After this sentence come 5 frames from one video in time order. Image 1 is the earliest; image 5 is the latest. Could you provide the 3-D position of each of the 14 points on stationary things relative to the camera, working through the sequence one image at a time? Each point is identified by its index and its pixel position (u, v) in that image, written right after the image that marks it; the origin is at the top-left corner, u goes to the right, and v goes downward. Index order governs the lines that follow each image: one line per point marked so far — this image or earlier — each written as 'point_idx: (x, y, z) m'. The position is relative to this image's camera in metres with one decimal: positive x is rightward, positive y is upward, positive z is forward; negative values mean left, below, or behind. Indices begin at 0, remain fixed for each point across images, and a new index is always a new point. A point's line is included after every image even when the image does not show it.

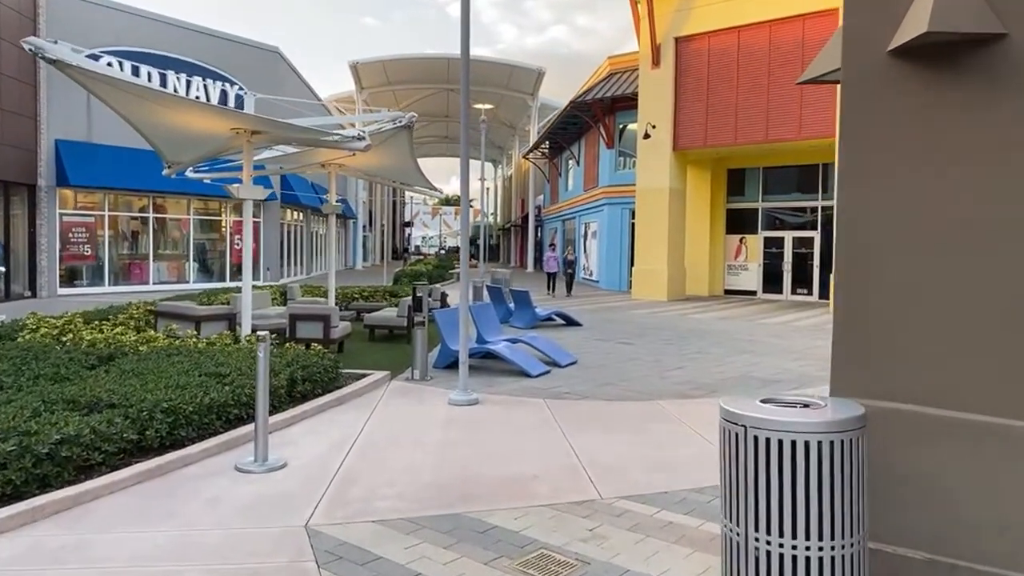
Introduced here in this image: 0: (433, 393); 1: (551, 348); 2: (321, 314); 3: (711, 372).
0: (-1.0, -1.3, +9.3) m
1: (+0.6, -1.0, +11.8) m
2: (-3.0, -0.4, +11.7) m
3: (+2.9, -1.3, +11.0) m
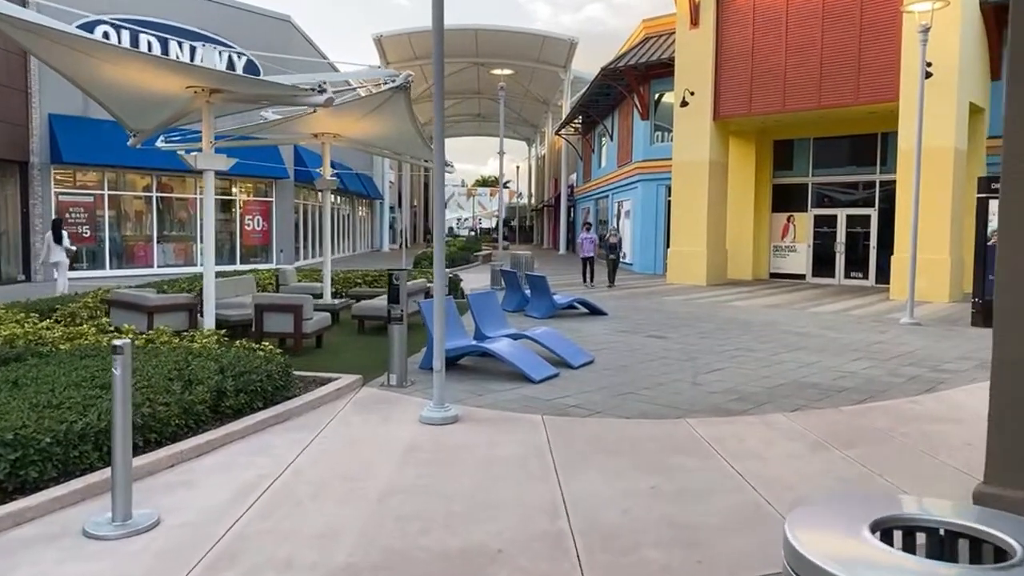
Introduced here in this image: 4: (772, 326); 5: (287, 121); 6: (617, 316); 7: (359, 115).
0: (-1.1, -1.2, +7.5) m
1: (+0.7, -0.8, +9.9) m
2: (-3.0, -0.2, +10.0) m
3: (+2.9, -1.1, +9.0) m
4: (+4.9, -0.7, +14.0) m
5: (-4.2, +3.1, +13.8) m
6: (+2.1, -0.6, +14.8) m
7: (-2.9, +3.2, +13.8) m
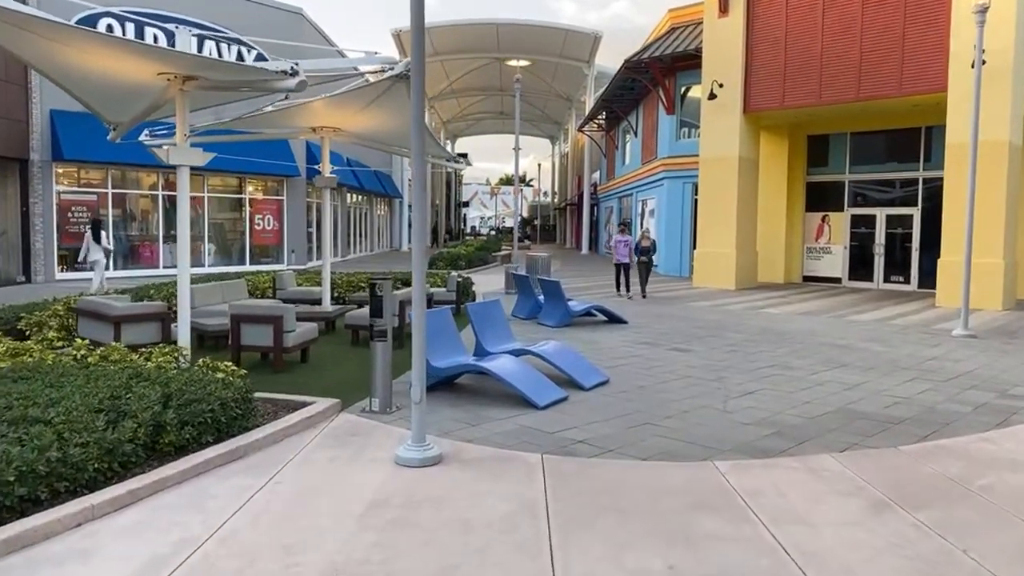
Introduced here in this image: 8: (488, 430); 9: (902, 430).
0: (-1.1, -1.3, +6.4) m
1: (+0.7, -0.9, +8.8) m
2: (-2.9, -0.3, +9.0) m
3: (+3.0, -1.2, +7.8) m
4: (+5.1, -0.9, +12.7) m
5: (-4.0, +3.0, +12.8) m
6: (+2.3, -0.7, +13.6) m
7: (-2.7, +3.1, +12.8) m
8: (-0.2, -1.3, +6.7) m
9: (+3.7, -1.3, +7.0) m
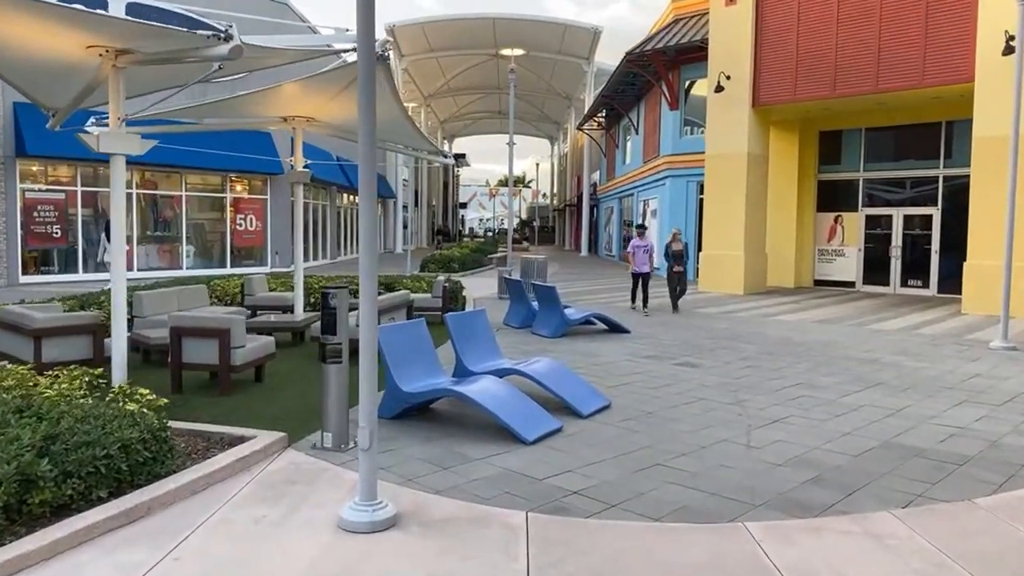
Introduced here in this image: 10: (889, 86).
0: (-1.3, -1.4, +5.1) m
1: (+0.6, -1.0, +7.5) m
2: (-3.1, -0.4, +7.7) m
3: (+2.8, -1.3, +6.6) m
4: (+4.9, -1.0, +11.5) m
5: (-4.1, +2.9, +11.5) m
6: (+2.2, -0.8, +12.3) m
7: (-2.8, +3.0, +11.5) m
8: (-0.4, -1.4, +5.4) m
9: (+3.5, -1.4, +5.7) m
10: (+8.9, +4.8, +17.5) m
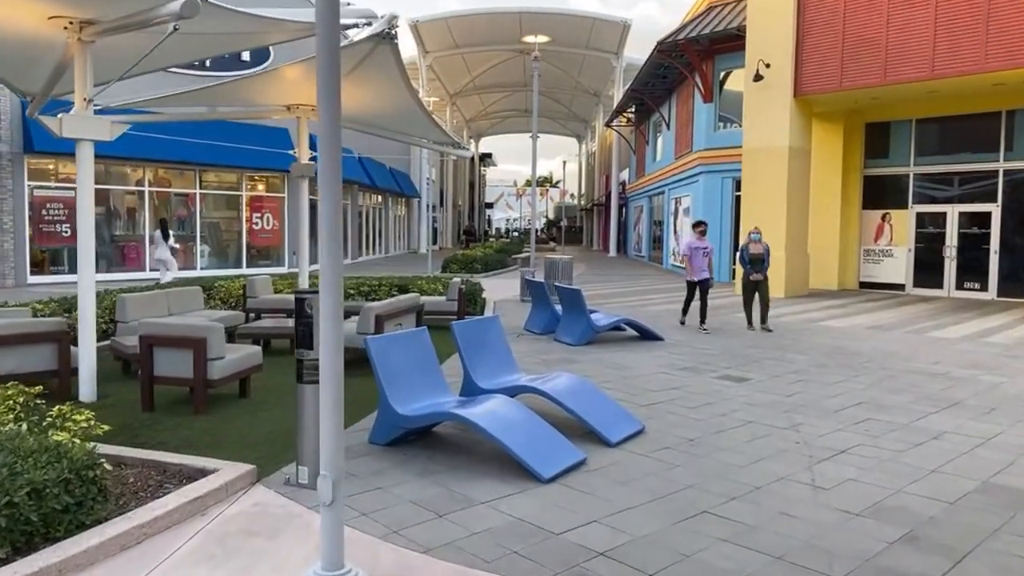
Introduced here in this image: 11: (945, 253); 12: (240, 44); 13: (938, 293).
0: (-1.2, -1.4, +4.1) m
1: (+0.7, -1.0, +6.4) m
2: (-2.9, -0.4, +6.7) m
3: (+2.9, -1.4, +5.4) m
4: (+5.2, -1.0, +10.2) m
5: (-3.8, +2.9, +10.6) m
6: (+2.5, -0.8, +11.2) m
7: (-2.5, +3.0, +10.5) m
8: (-0.3, -1.4, +4.3) m
9: (+3.6, -1.5, +4.5) m
10: (+9.5, +4.7, +16.1) m
11: (+11.2, +0.9, +19.2) m
12: (-3.5, +3.2, +9.6) m
13: (+11.1, -0.1, +19.3) m
